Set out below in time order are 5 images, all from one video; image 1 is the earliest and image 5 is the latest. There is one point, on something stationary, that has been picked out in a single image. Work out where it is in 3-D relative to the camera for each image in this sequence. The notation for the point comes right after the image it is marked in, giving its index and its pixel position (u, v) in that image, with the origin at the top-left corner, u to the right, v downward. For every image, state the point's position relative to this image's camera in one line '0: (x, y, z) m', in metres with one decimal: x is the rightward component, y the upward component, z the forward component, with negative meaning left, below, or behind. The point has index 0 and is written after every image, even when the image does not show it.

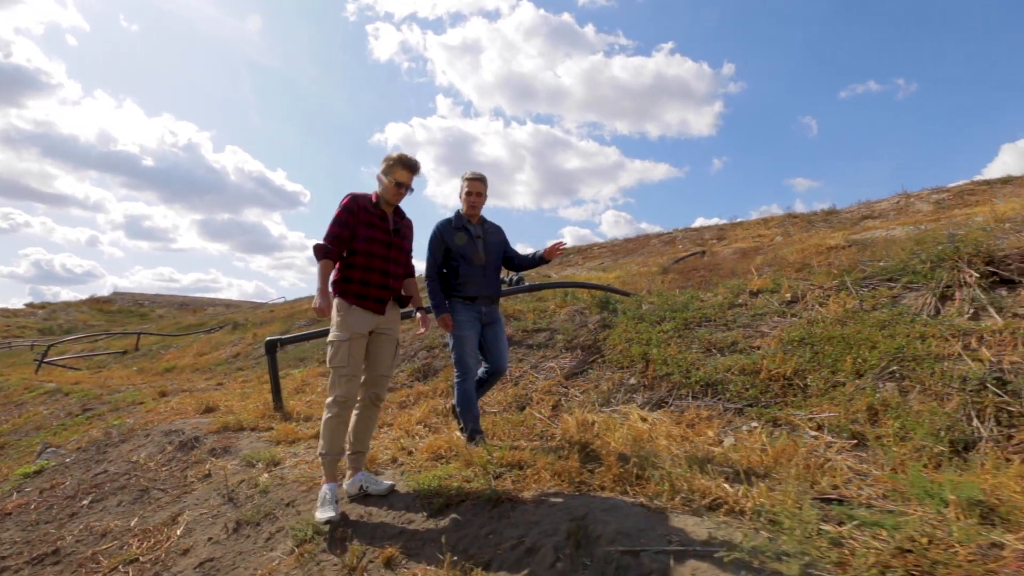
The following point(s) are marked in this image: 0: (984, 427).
0: (+3.3, -1.0, +3.4) m
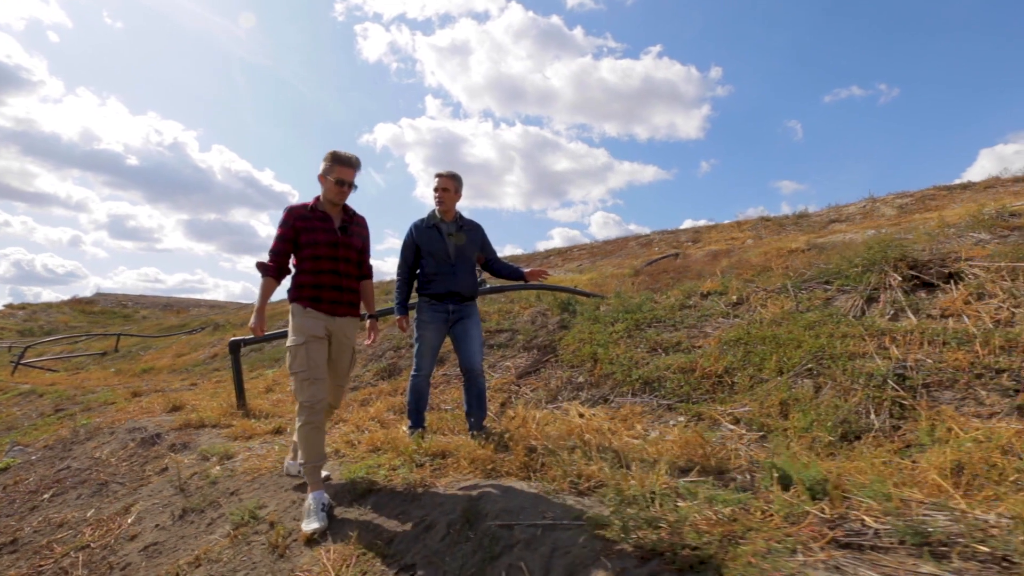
0: (+2.8, -1.0, +3.8) m
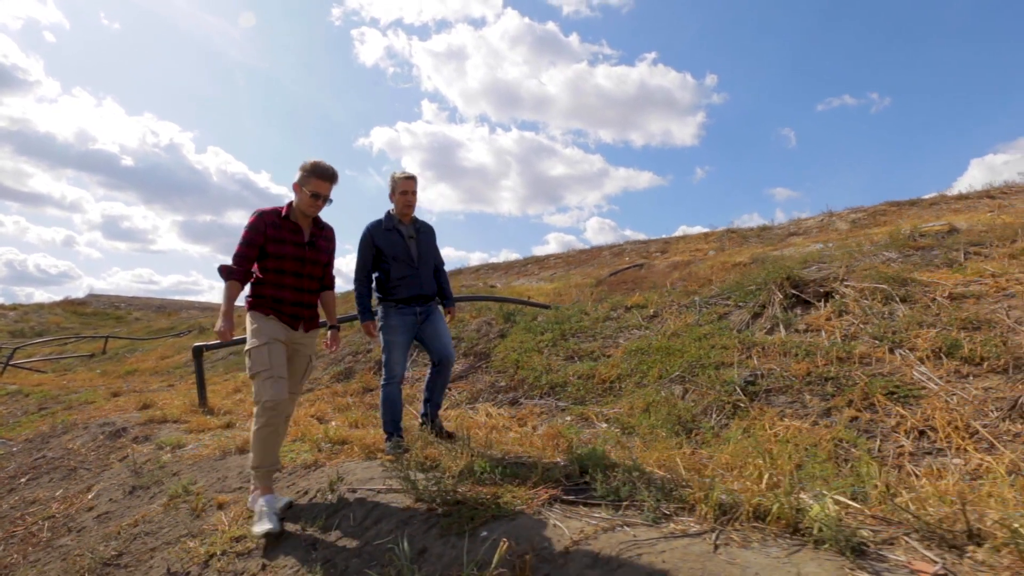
0: (+1.9, -1.2, +4.6) m
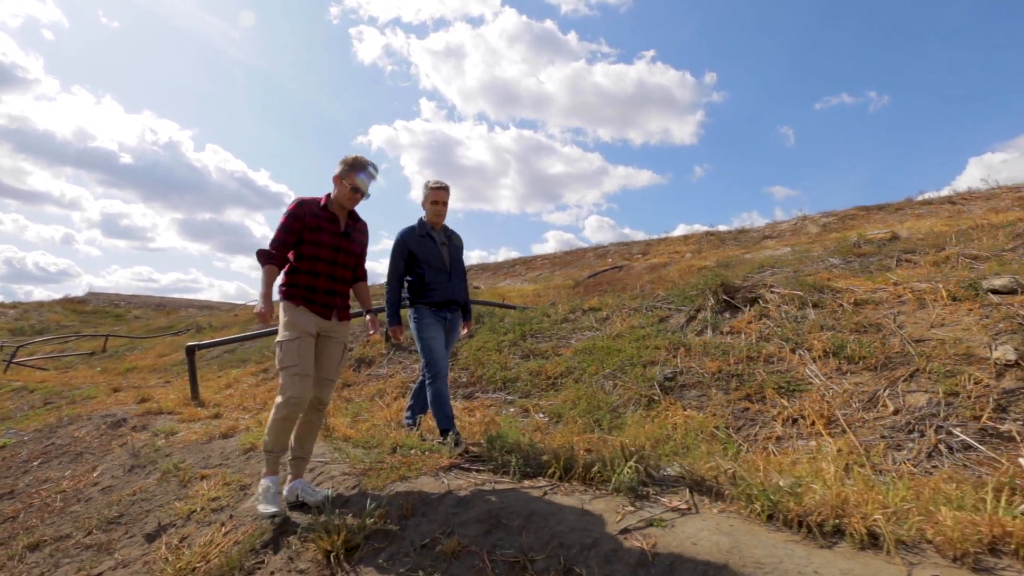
0: (+1.3, -1.3, +5.3) m
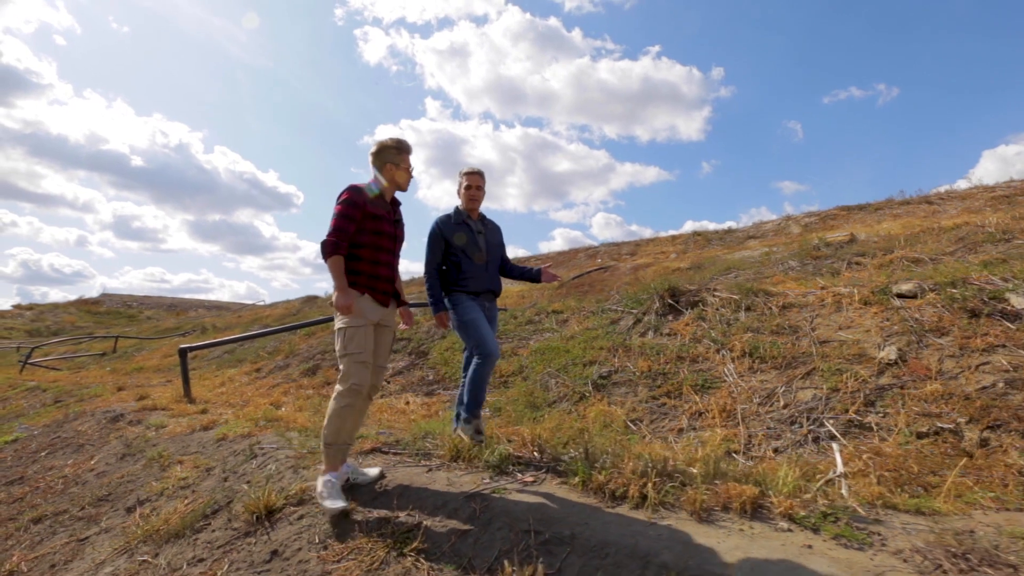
0: (+0.6, -1.4, +5.9) m
